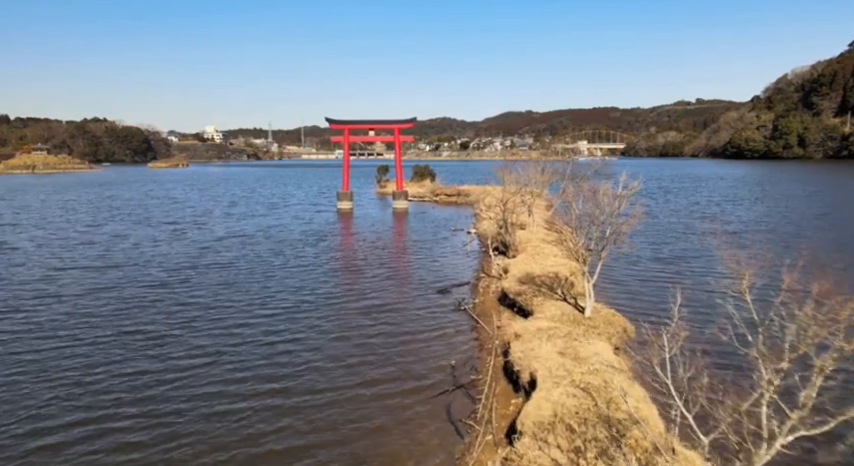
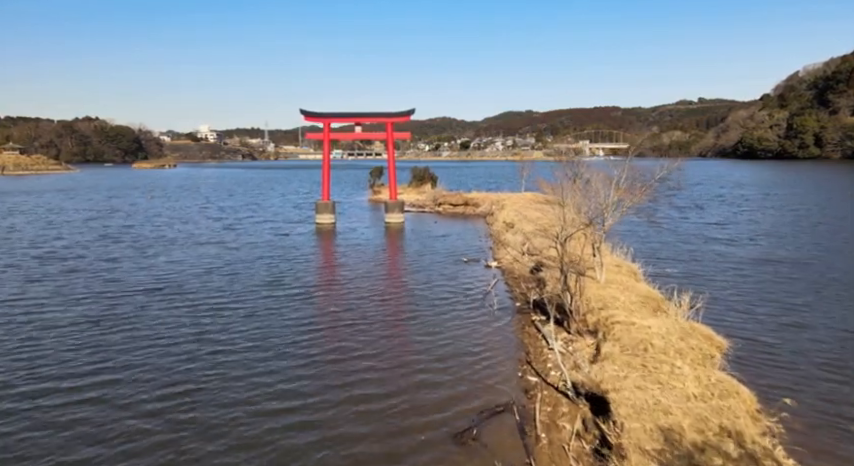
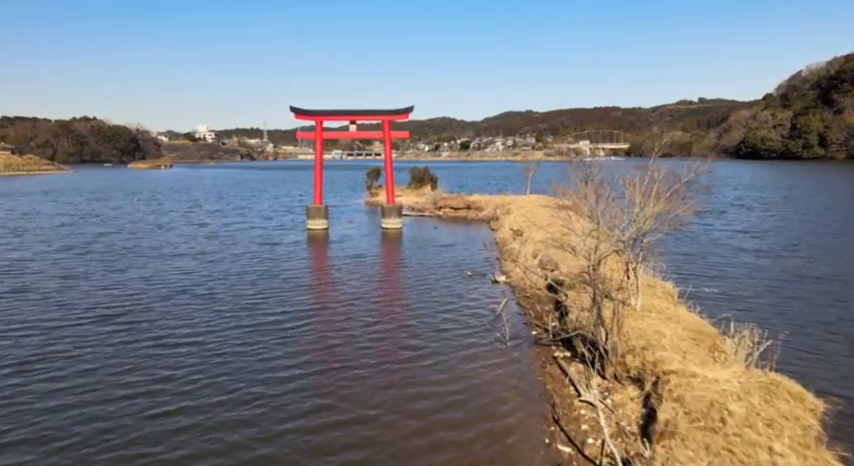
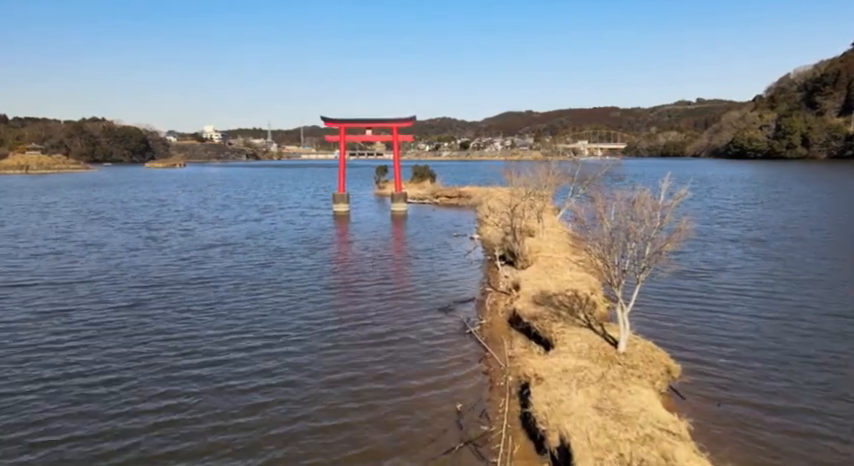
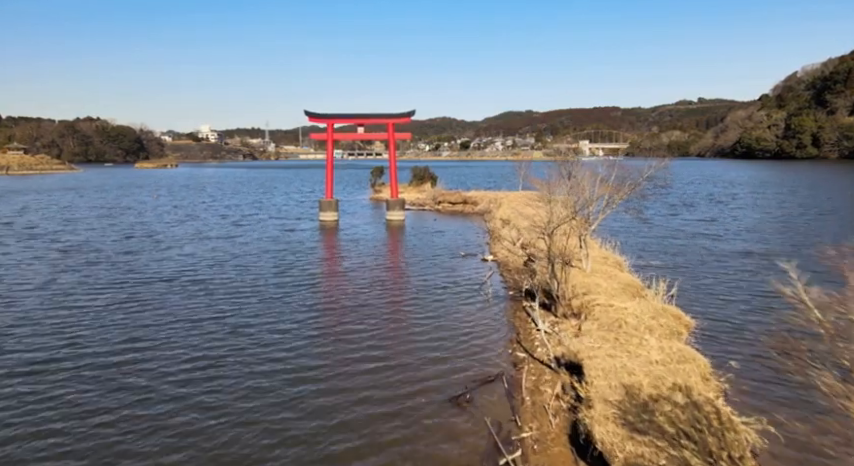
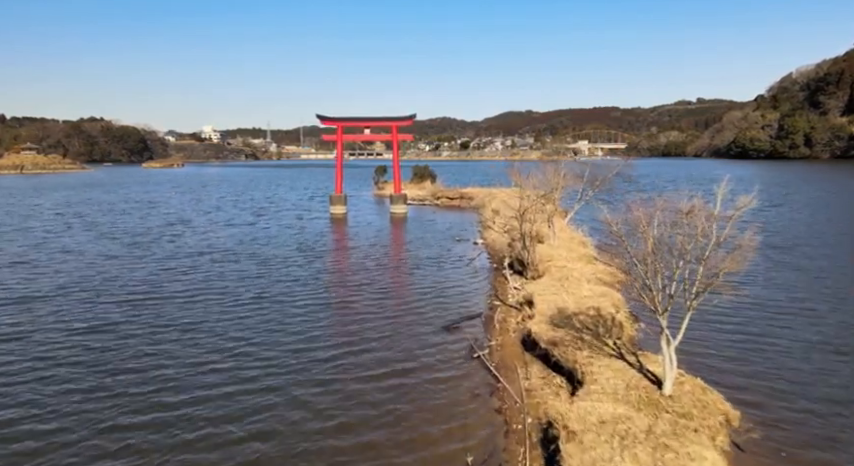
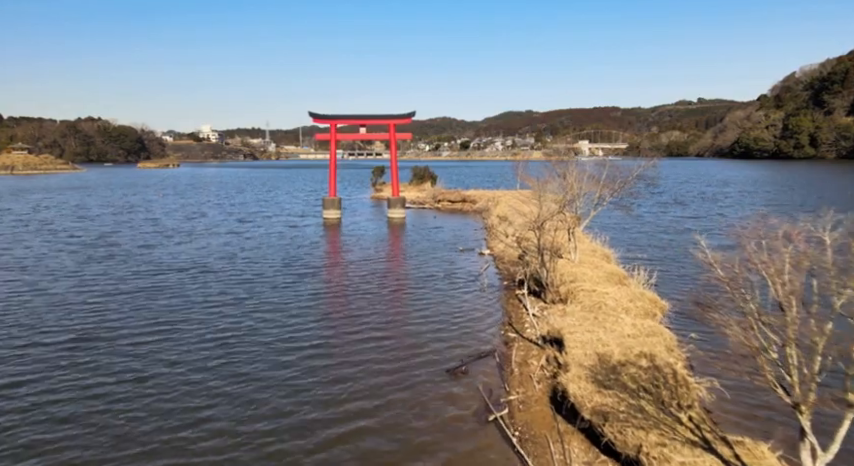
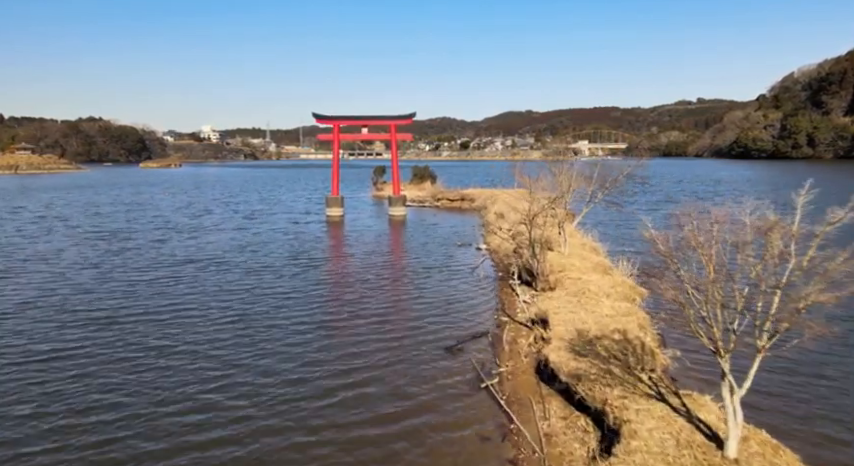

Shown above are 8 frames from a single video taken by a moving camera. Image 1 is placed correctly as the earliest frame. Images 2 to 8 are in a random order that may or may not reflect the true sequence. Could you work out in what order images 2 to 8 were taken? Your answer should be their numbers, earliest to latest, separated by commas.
4, 6, 8, 7, 5, 2, 3
